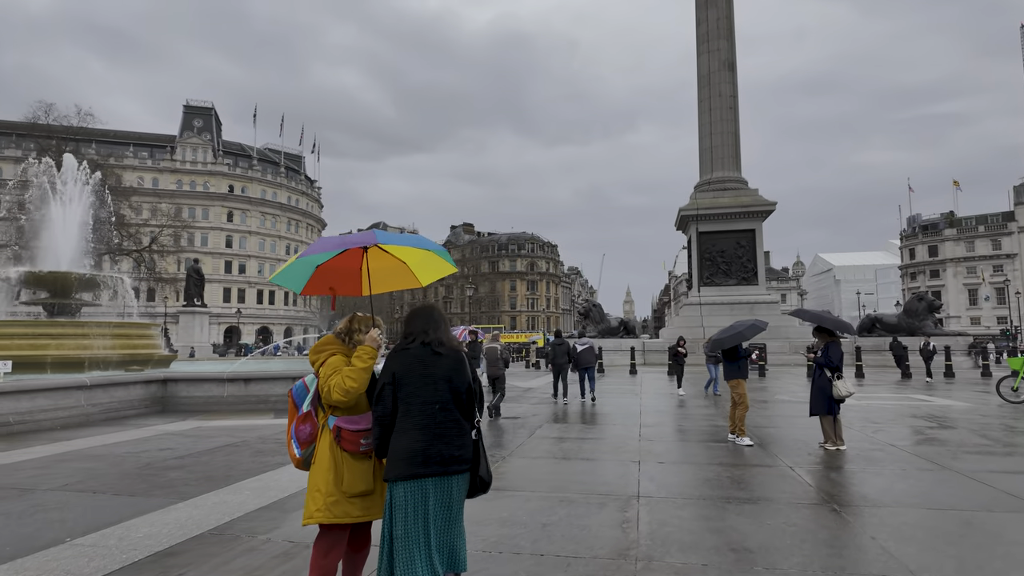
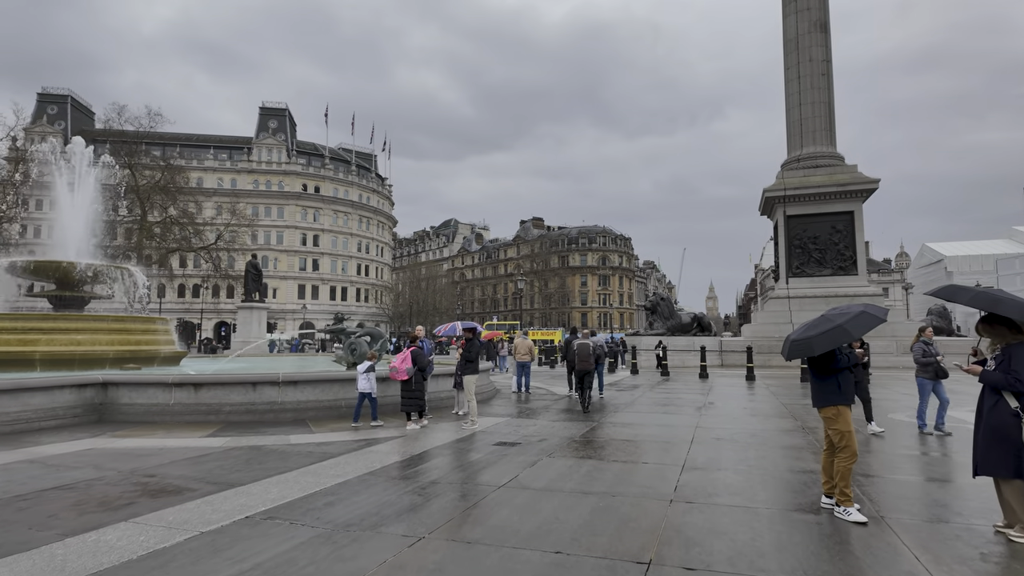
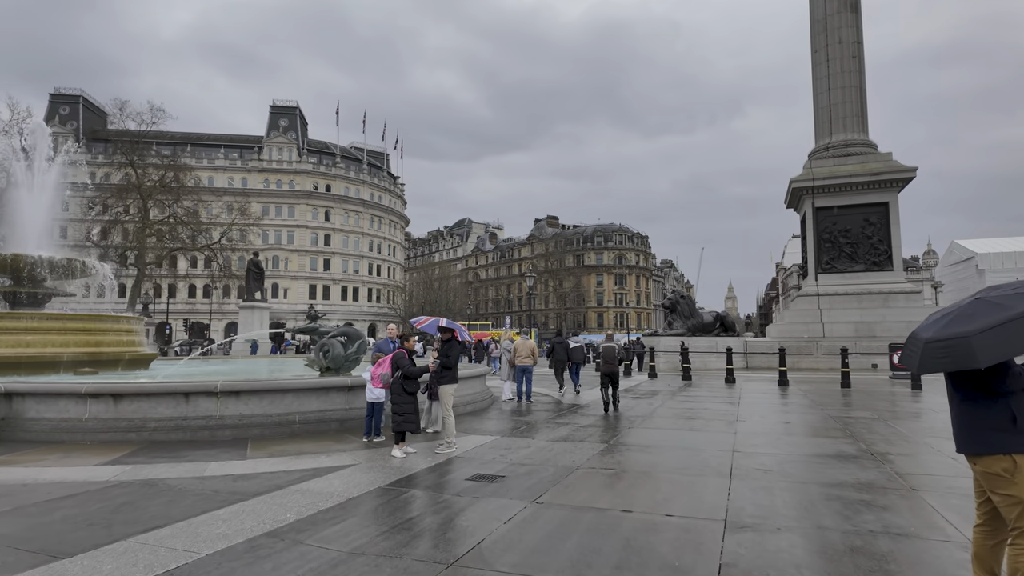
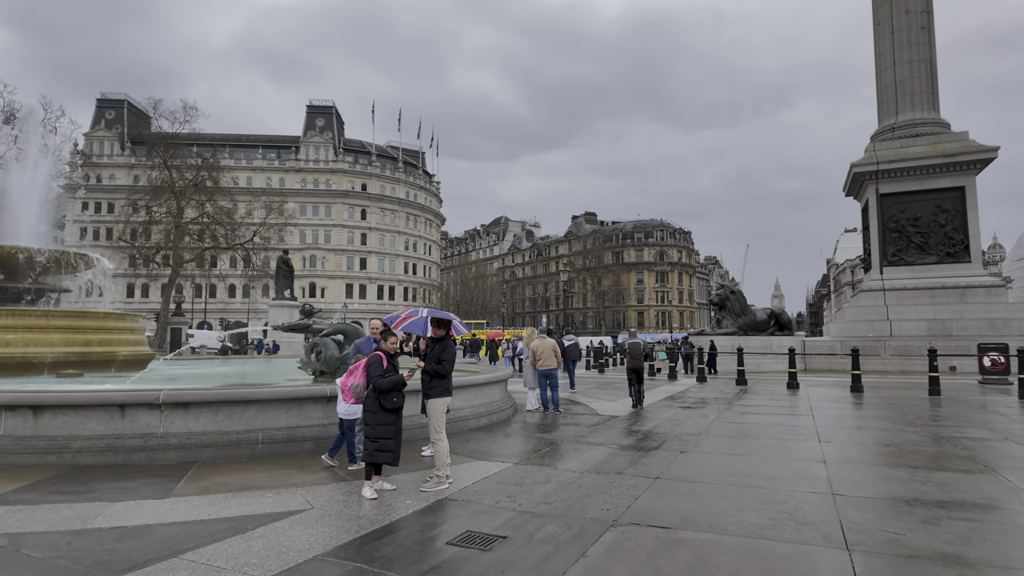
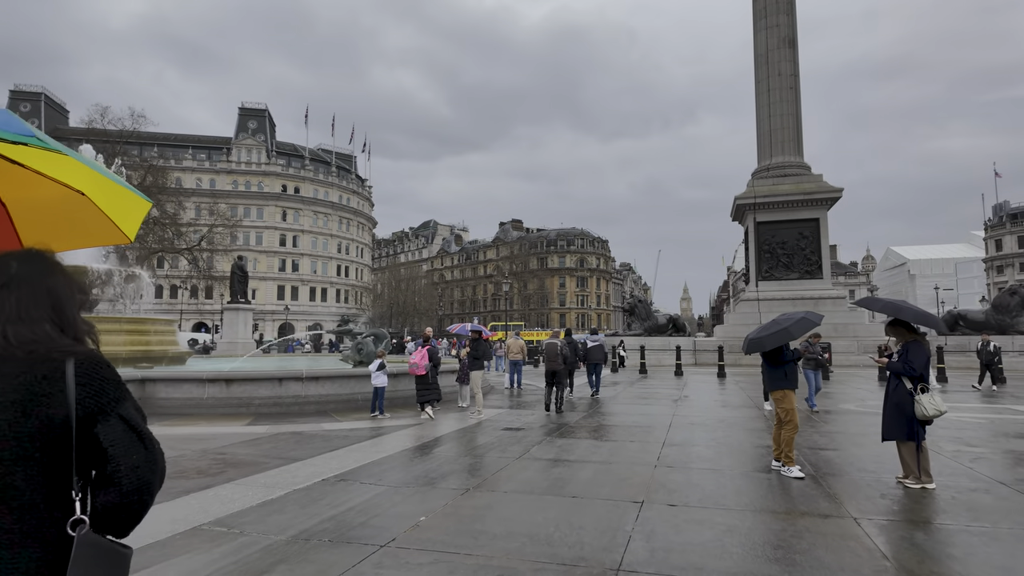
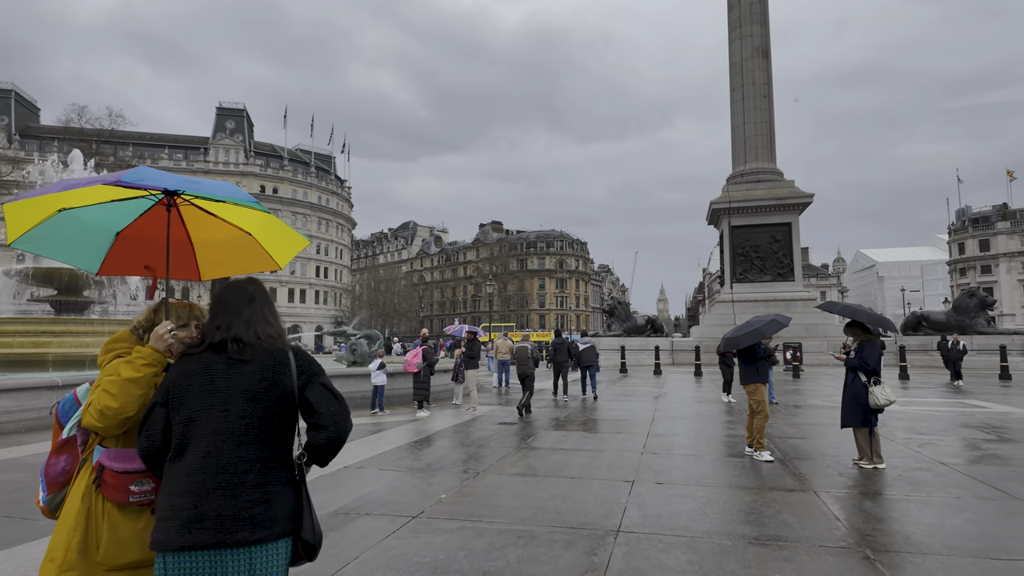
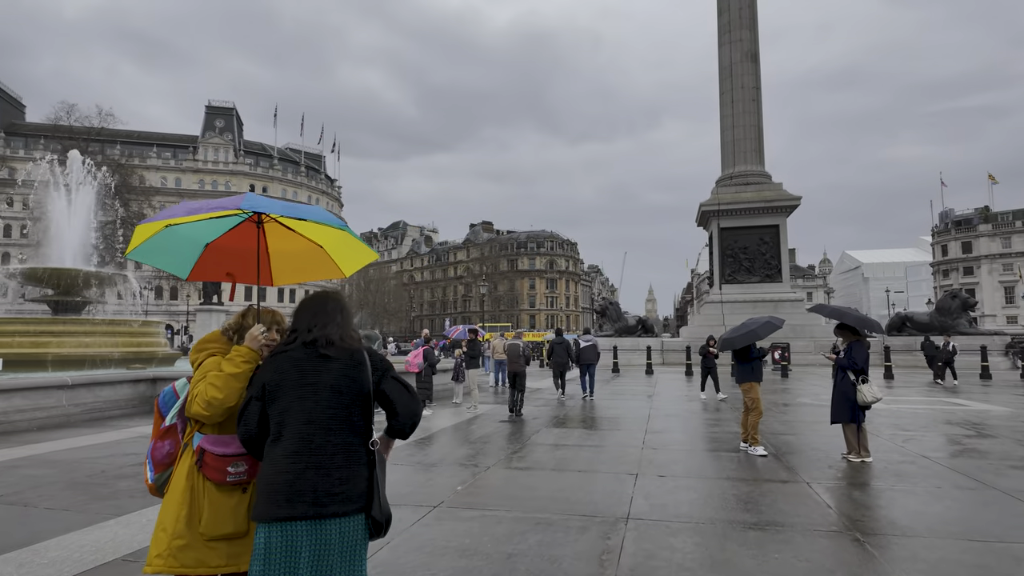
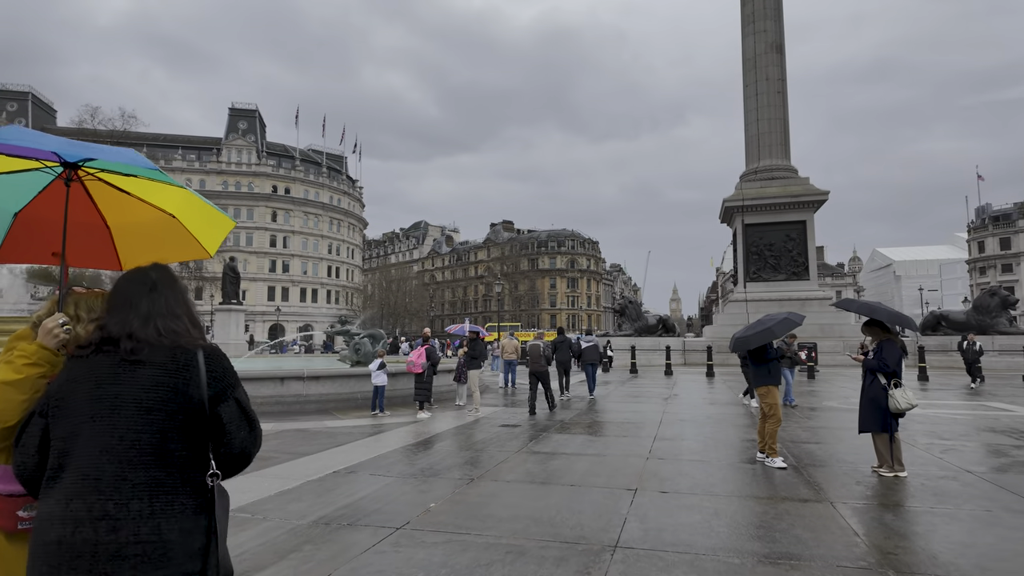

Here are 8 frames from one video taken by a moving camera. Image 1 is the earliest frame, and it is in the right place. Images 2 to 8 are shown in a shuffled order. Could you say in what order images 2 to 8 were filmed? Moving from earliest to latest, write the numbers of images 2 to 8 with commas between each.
7, 6, 8, 5, 2, 3, 4
